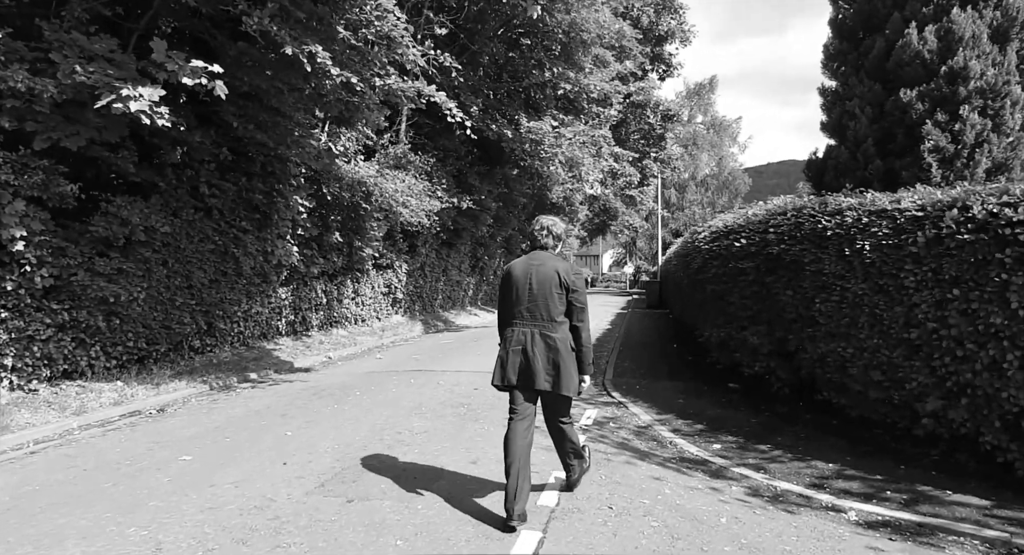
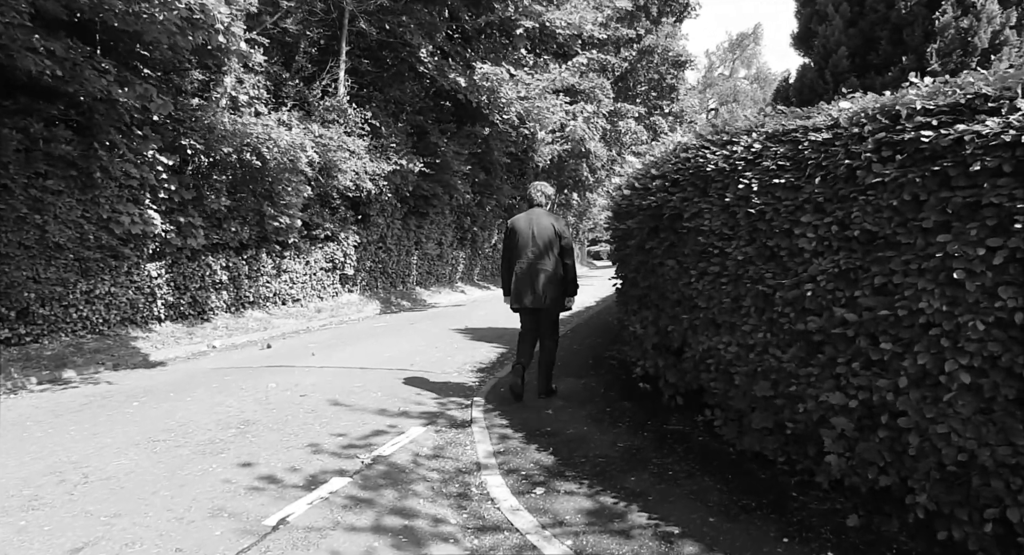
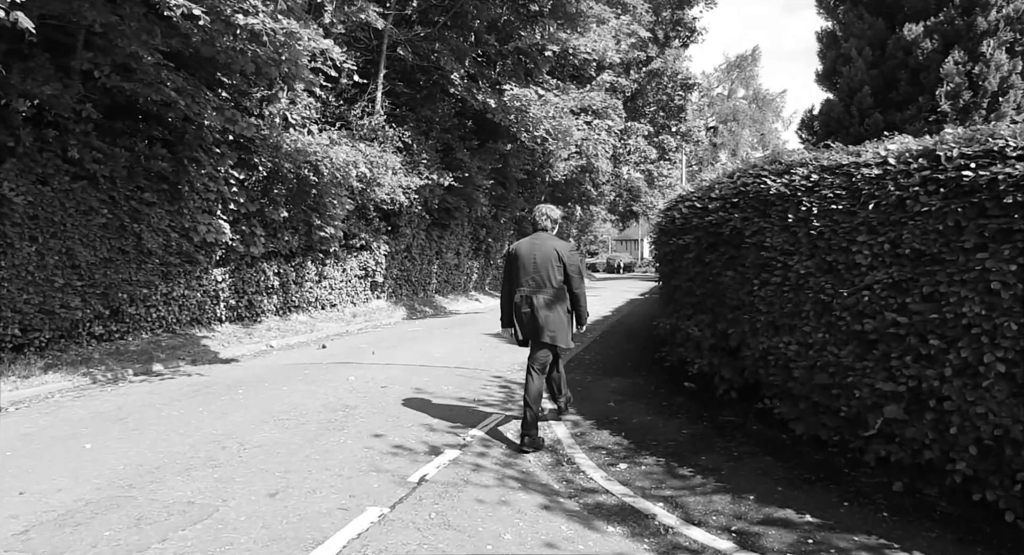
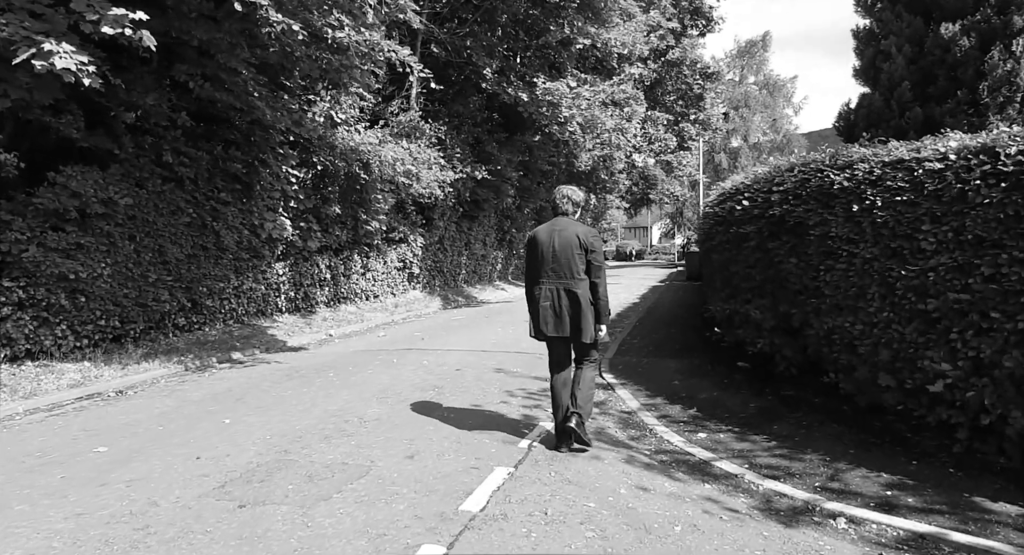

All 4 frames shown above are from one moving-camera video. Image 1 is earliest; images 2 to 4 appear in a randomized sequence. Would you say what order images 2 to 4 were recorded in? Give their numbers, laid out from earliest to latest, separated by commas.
4, 3, 2
